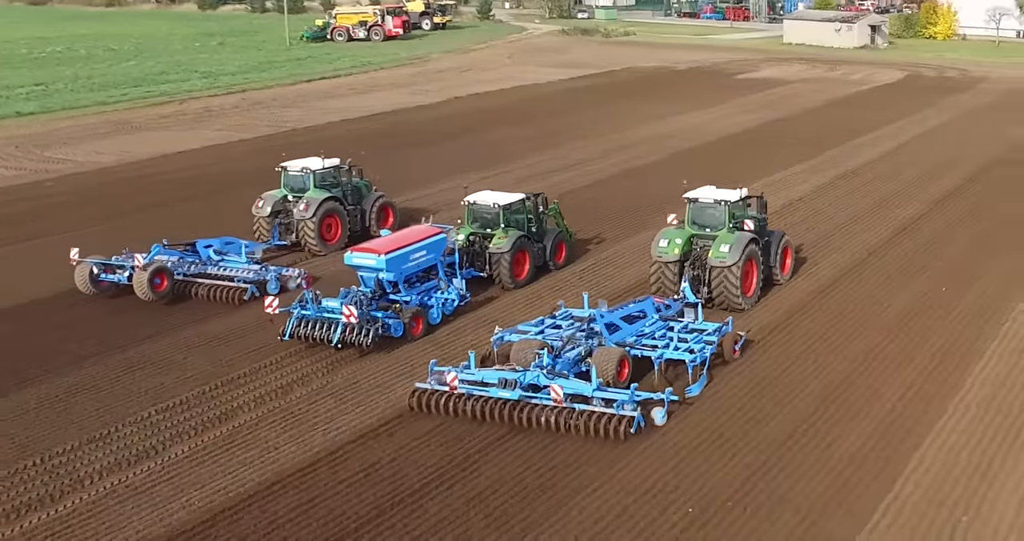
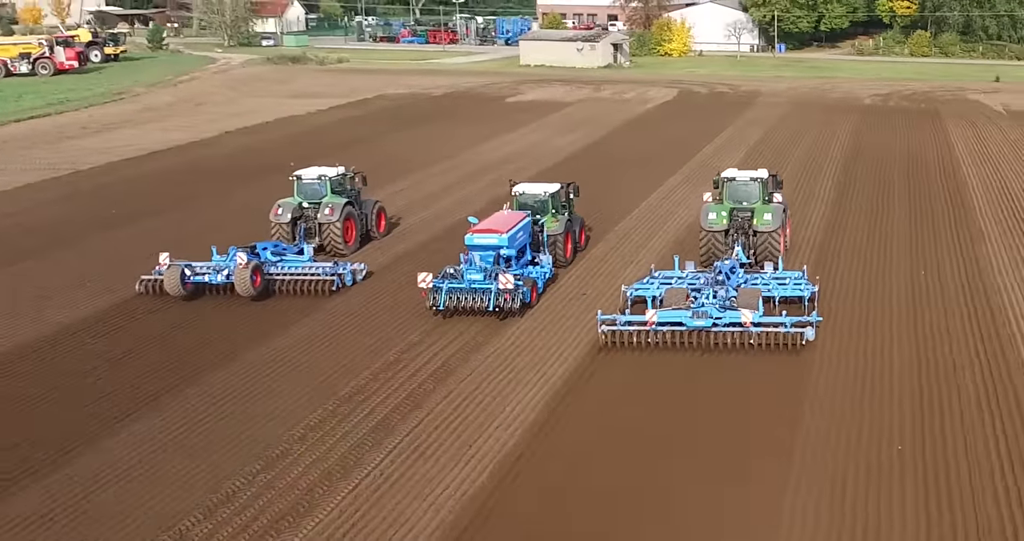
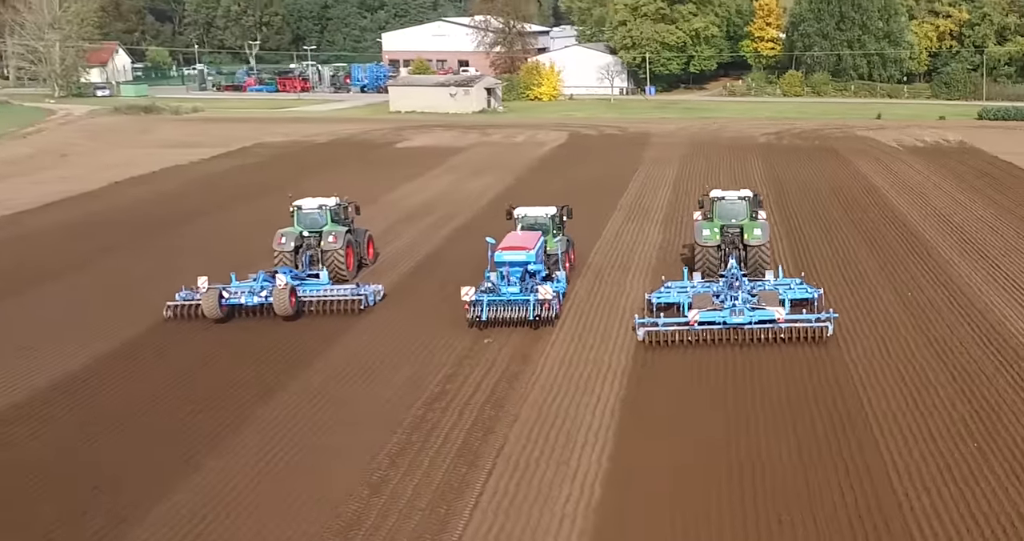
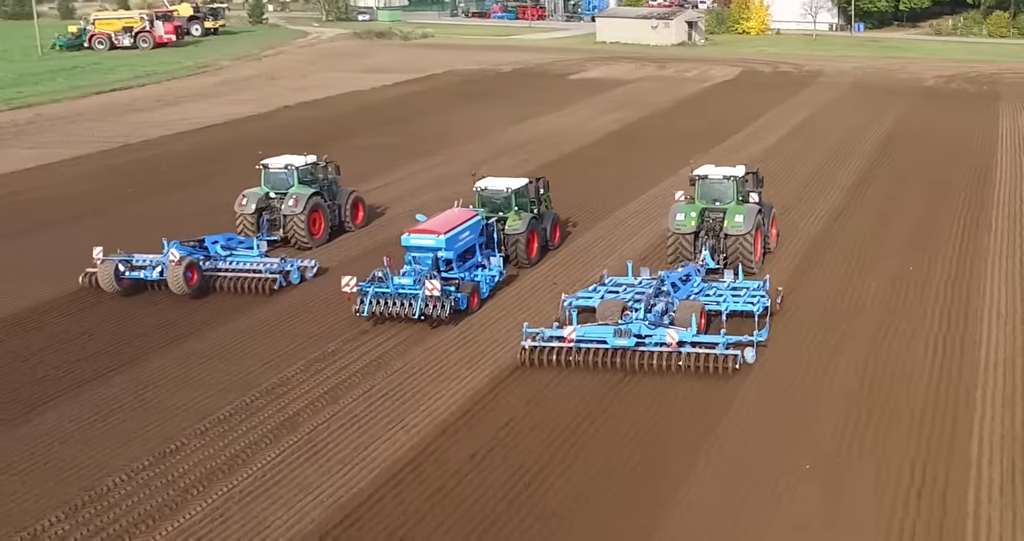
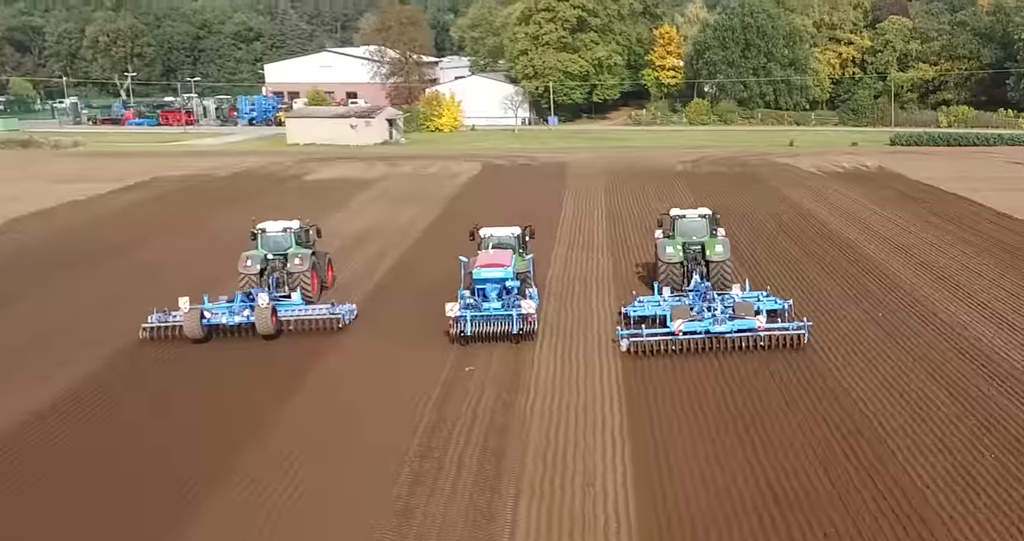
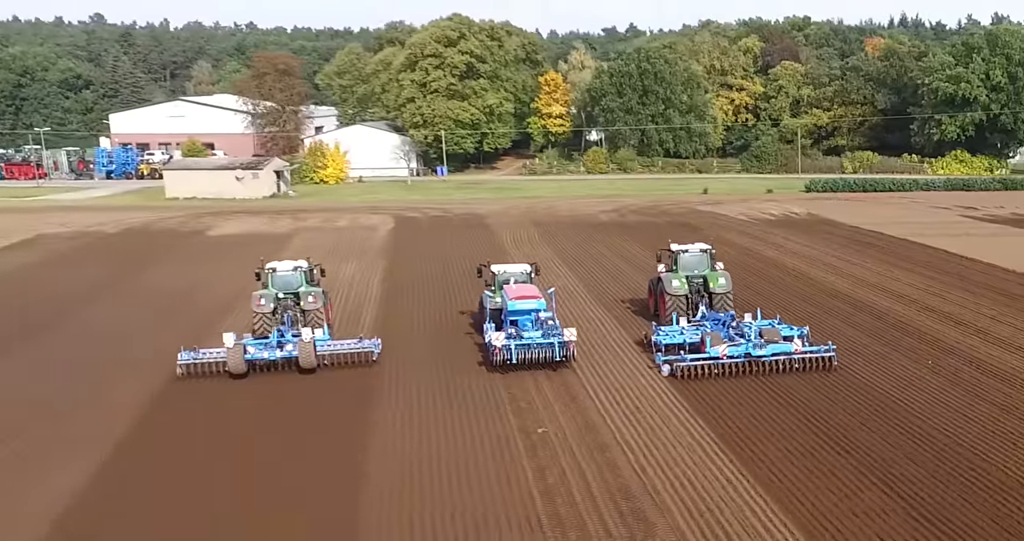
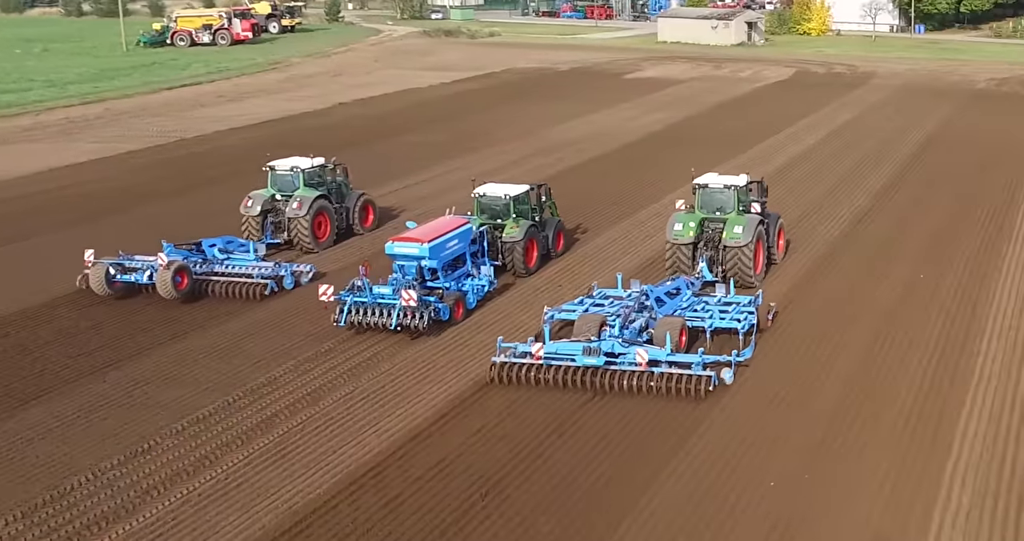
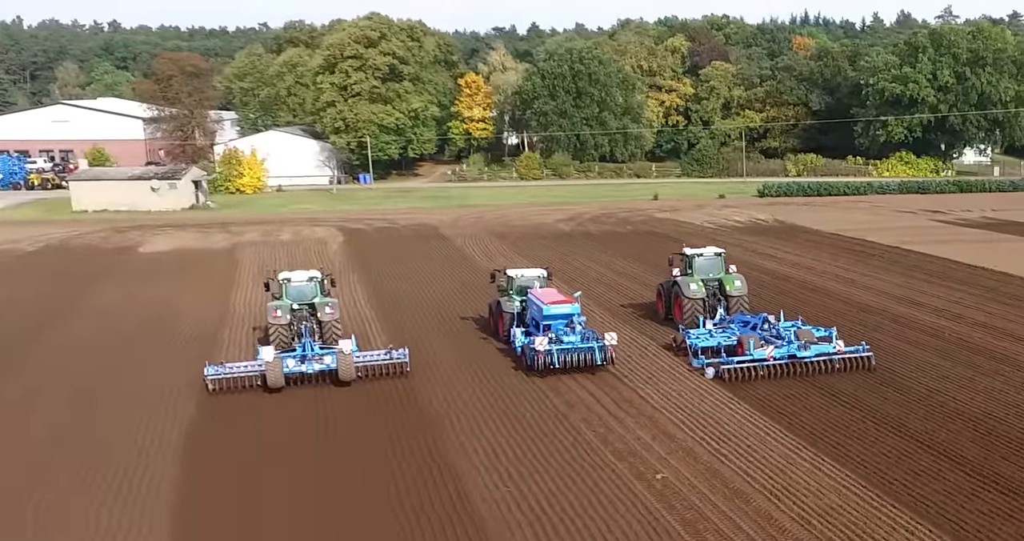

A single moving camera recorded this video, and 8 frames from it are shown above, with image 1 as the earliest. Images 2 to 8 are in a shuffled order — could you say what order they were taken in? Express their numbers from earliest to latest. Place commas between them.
7, 4, 2, 3, 5, 6, 8
